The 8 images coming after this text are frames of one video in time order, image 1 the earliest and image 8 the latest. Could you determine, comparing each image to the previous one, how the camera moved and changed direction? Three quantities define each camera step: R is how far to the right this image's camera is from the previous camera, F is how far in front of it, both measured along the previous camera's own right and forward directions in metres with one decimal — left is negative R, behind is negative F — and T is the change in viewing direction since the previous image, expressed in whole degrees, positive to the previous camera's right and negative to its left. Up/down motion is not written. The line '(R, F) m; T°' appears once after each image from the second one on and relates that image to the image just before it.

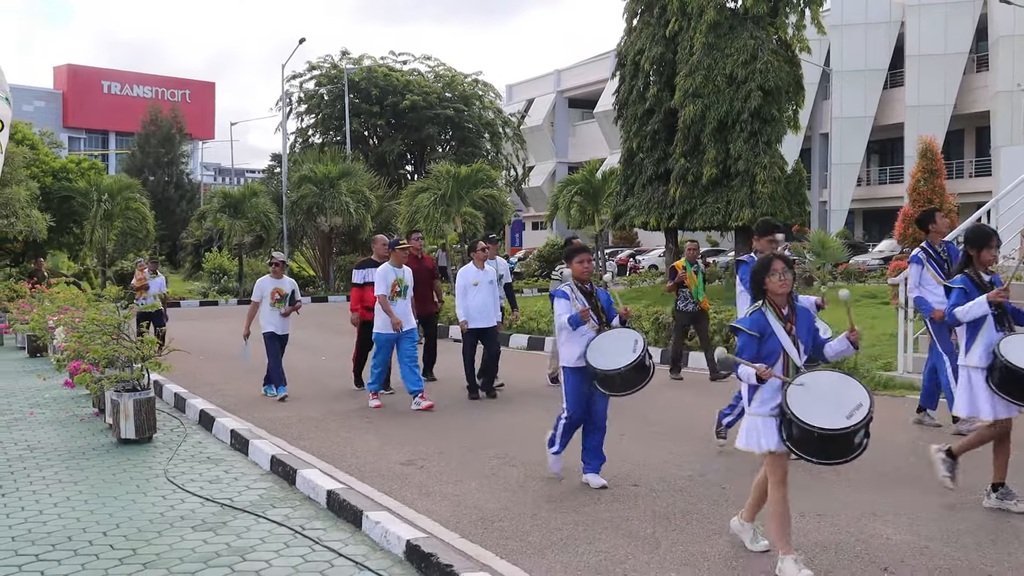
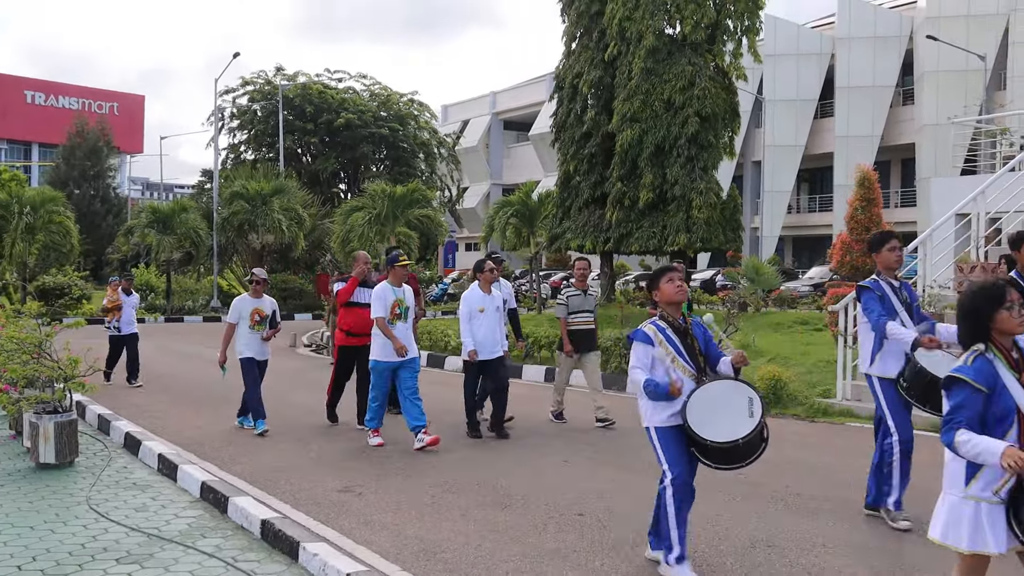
(0.0, +0.1) m; +3°
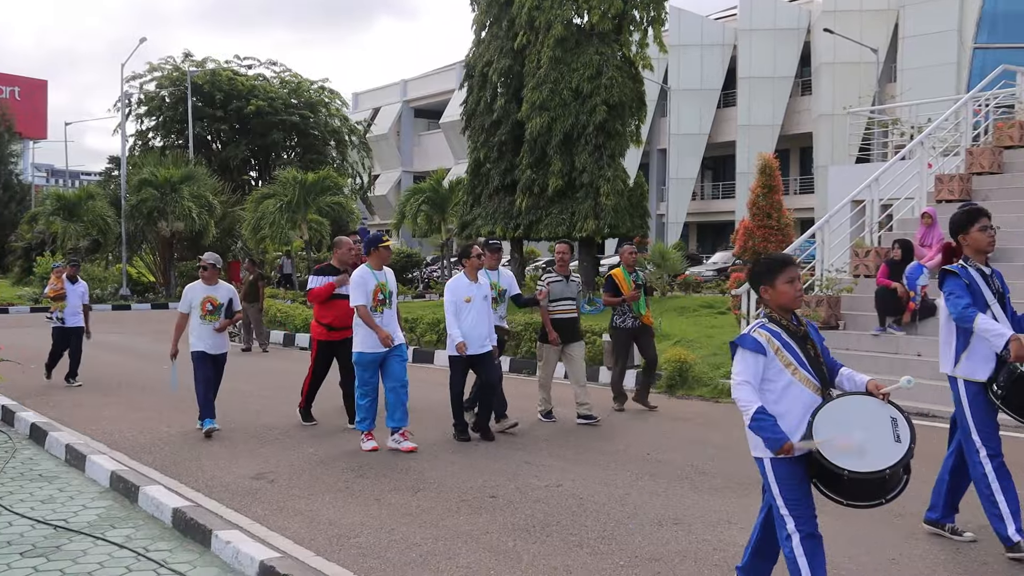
(0.0, -0.1) m; +4°
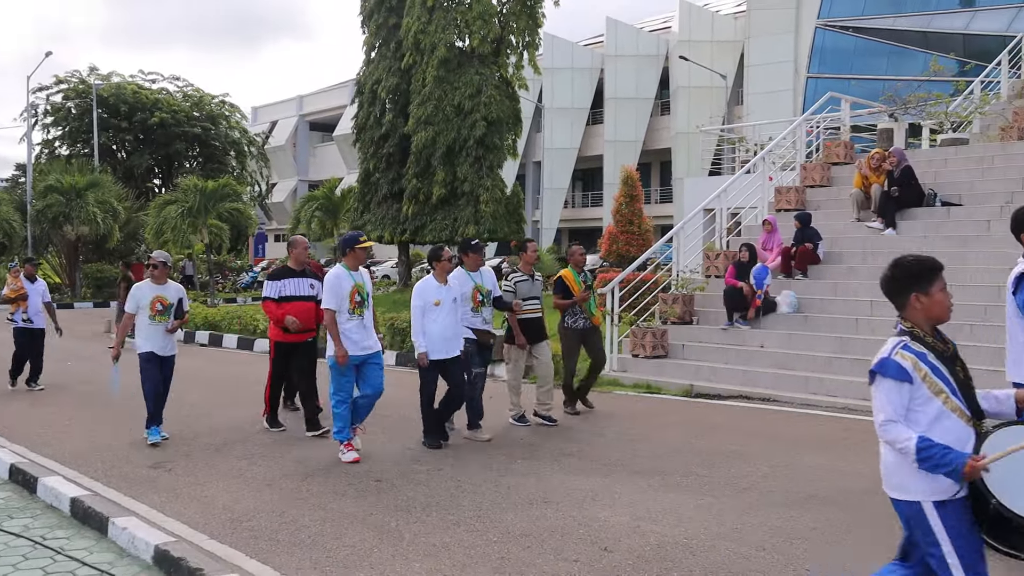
(0.0, -0.7) m; +5°
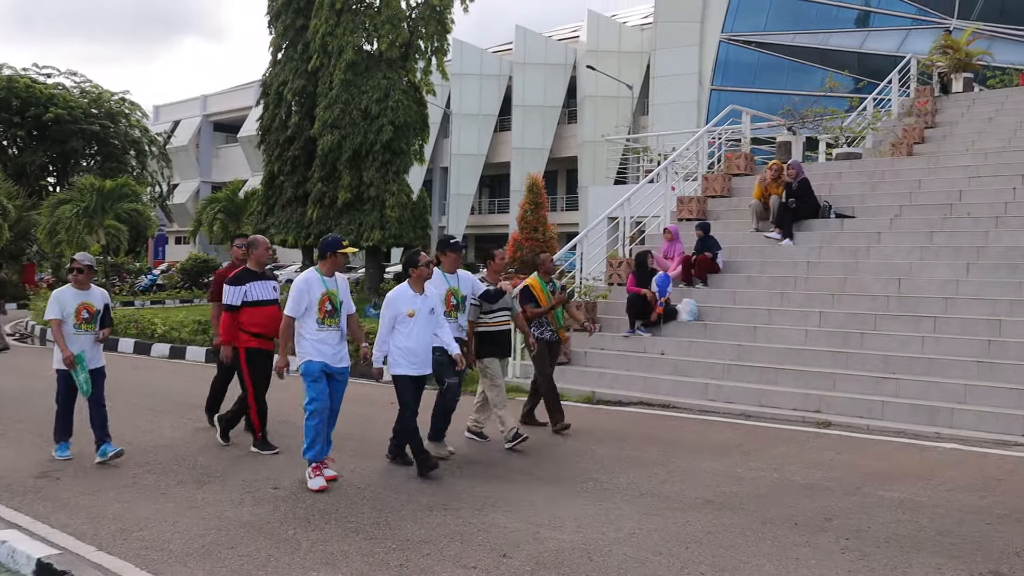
(-0.2, 0.0) m; +6°
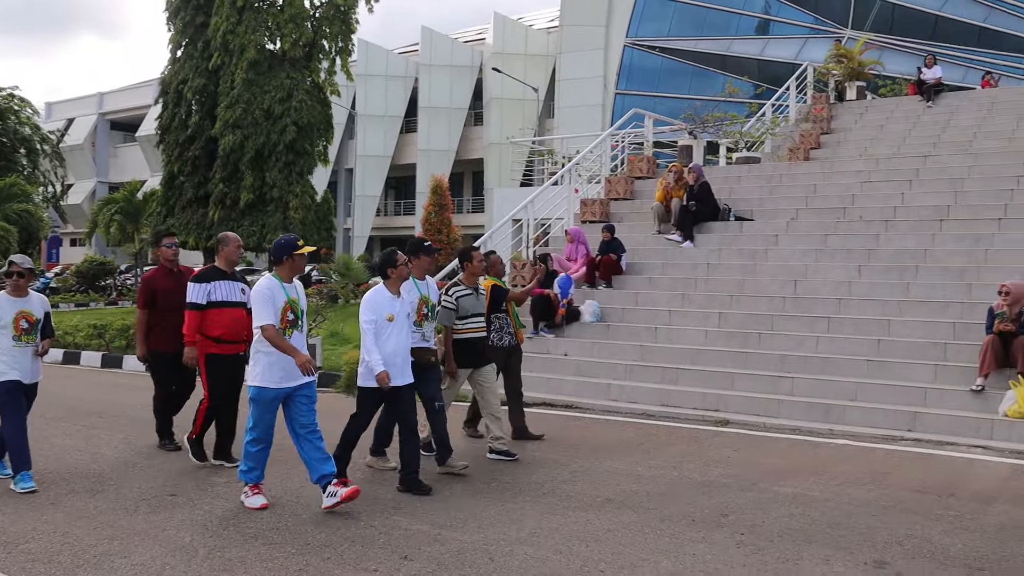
(-0.2, 0.0) m; +6°
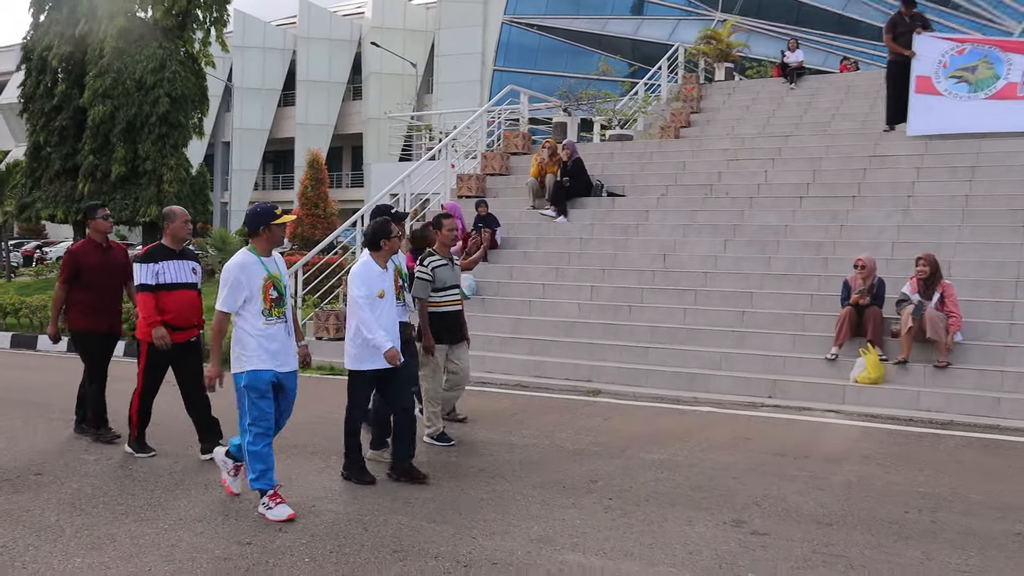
(-0.2, -0.1) m; +7°
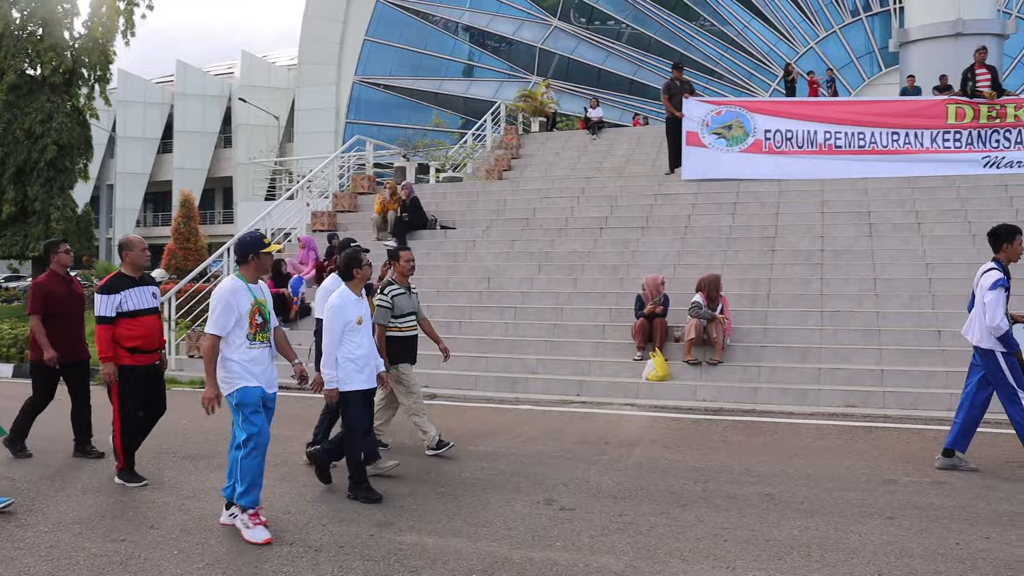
(-0.6, -1.5) m; +11°
